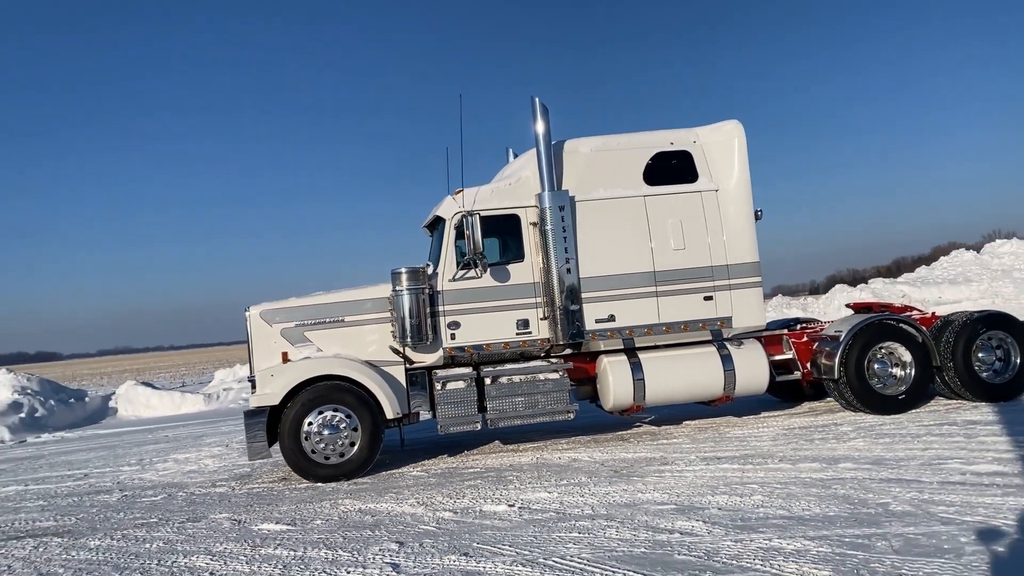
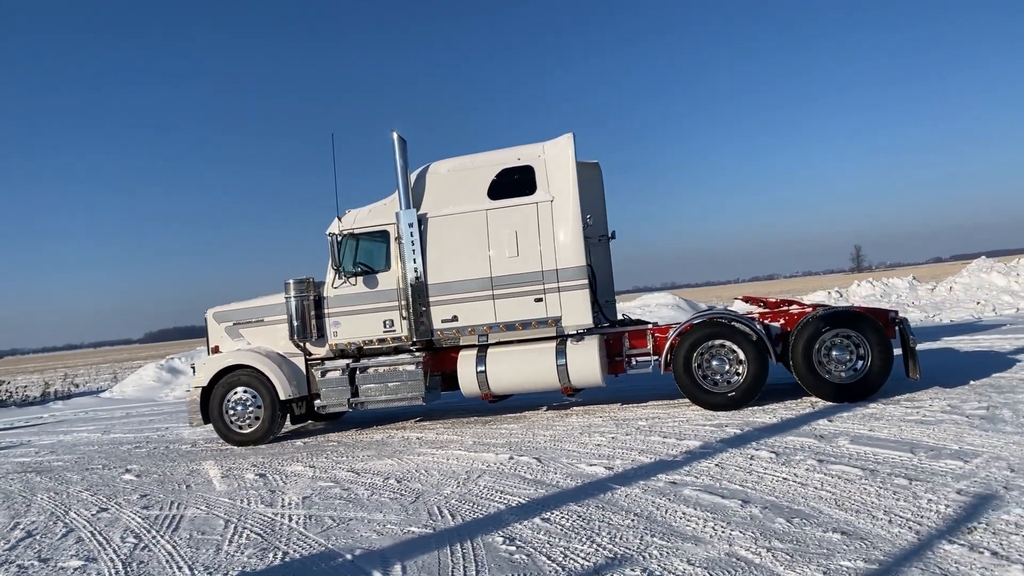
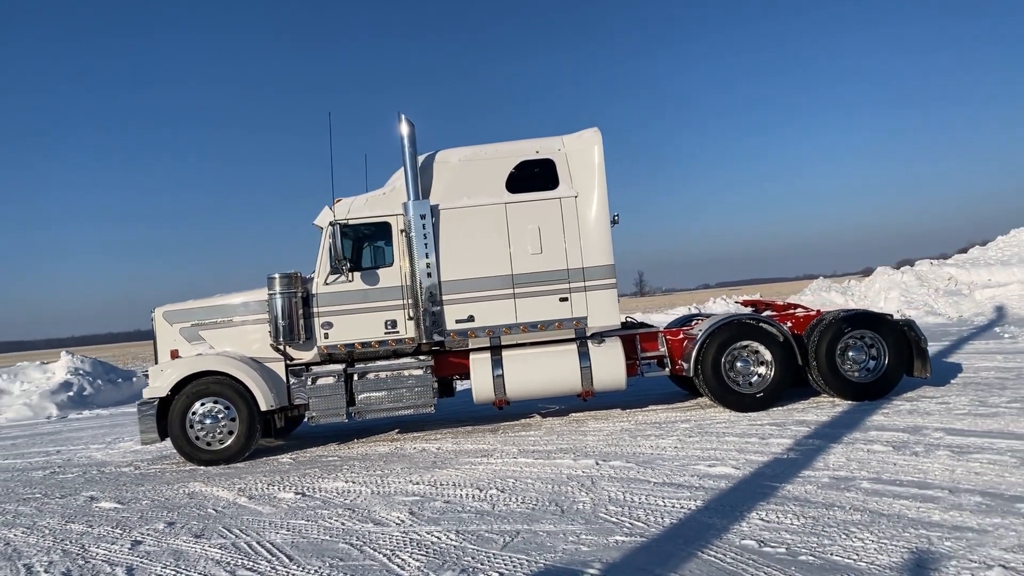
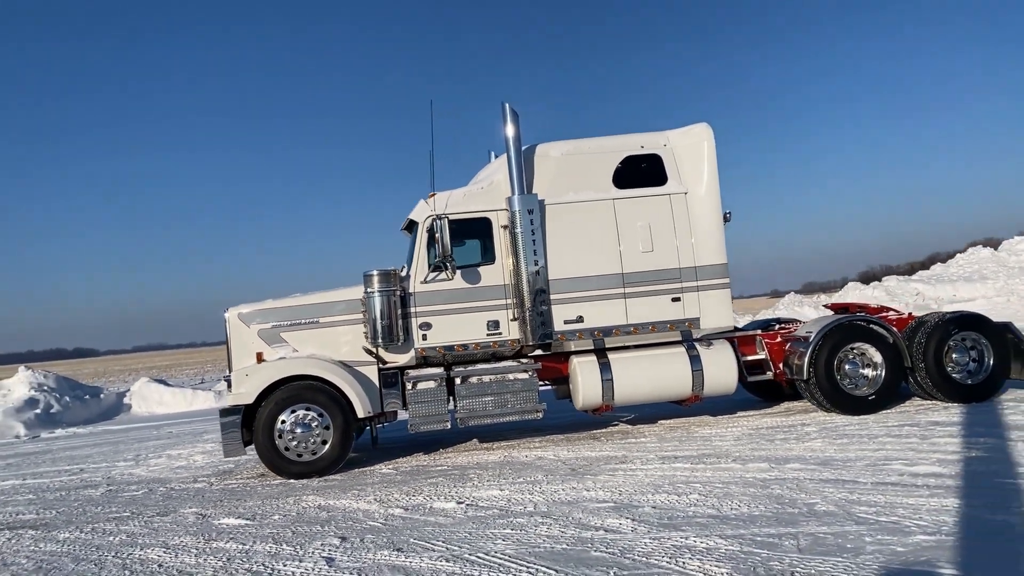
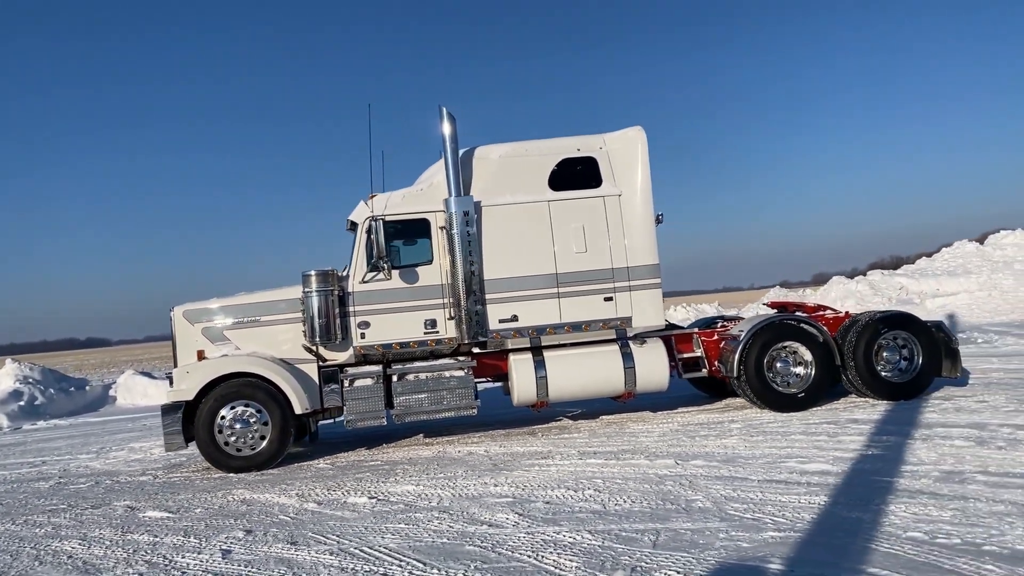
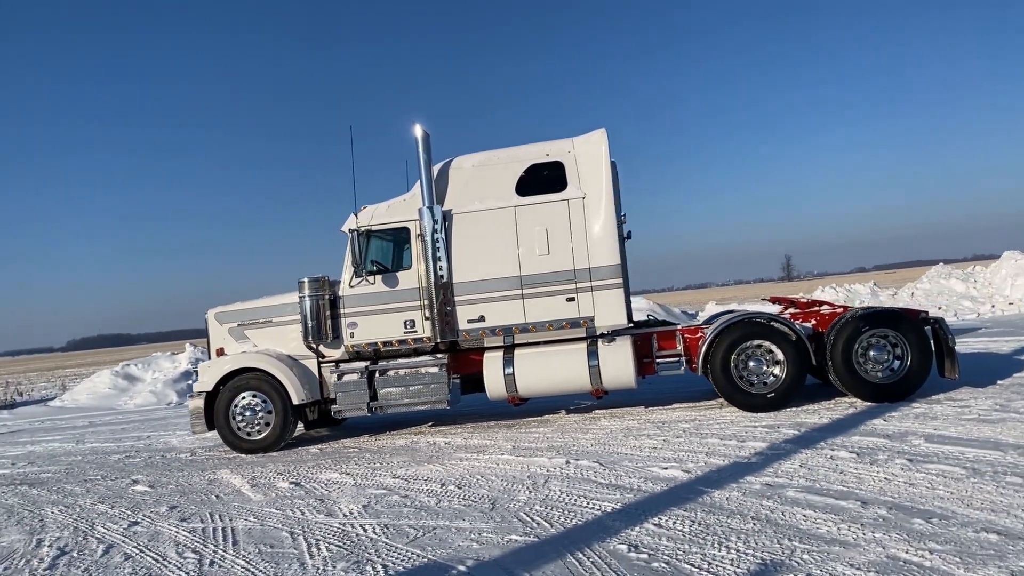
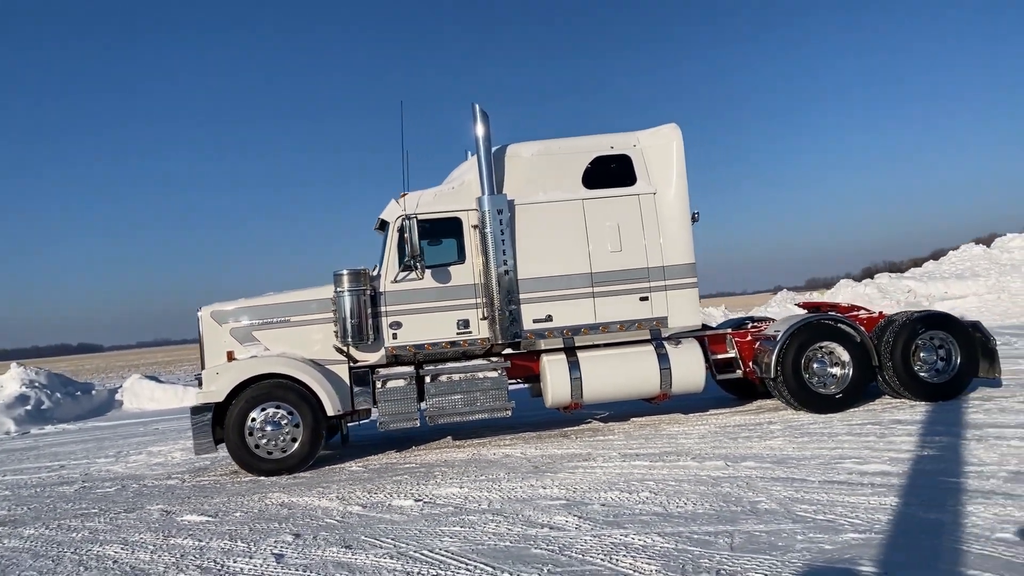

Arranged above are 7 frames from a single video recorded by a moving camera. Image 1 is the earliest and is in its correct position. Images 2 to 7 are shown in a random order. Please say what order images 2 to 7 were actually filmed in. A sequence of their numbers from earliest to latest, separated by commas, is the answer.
4, 7, 5, 3, 6, 2
